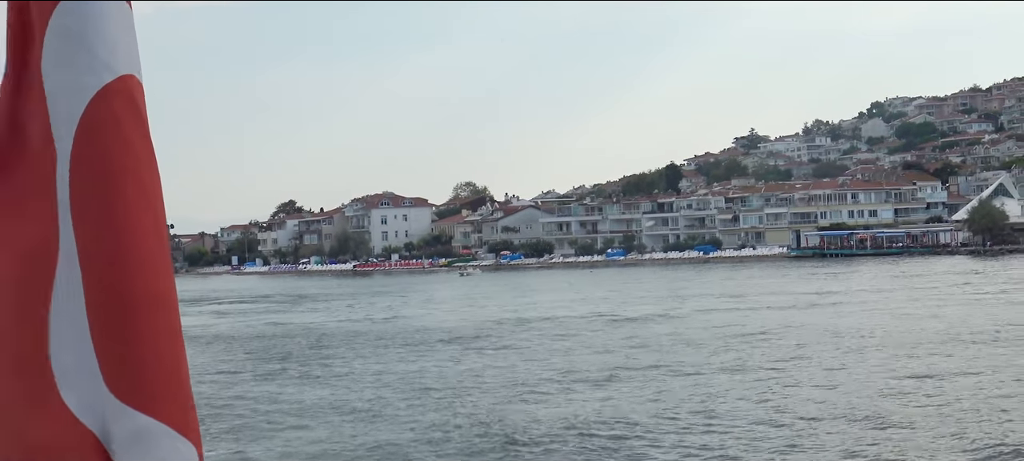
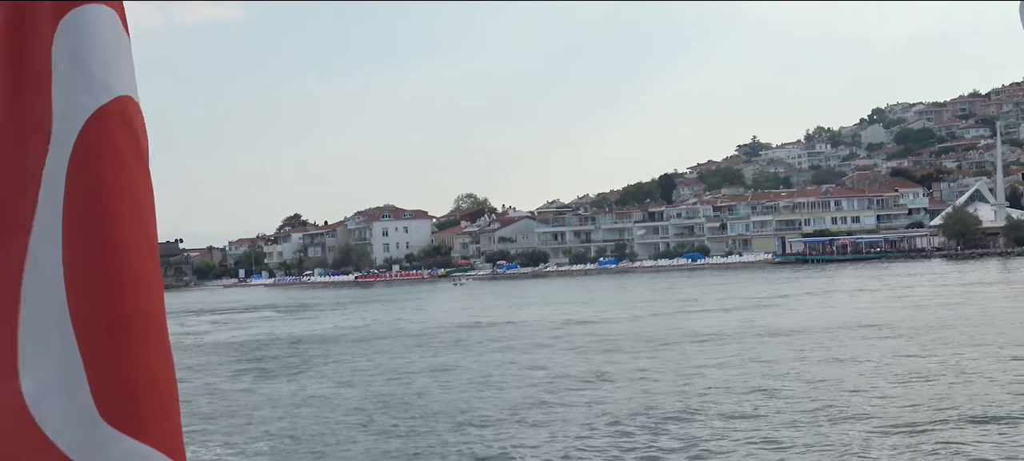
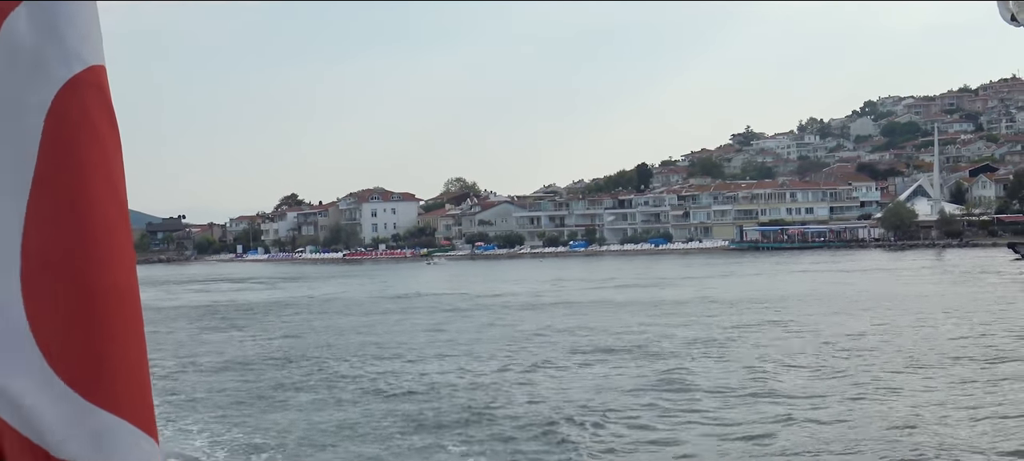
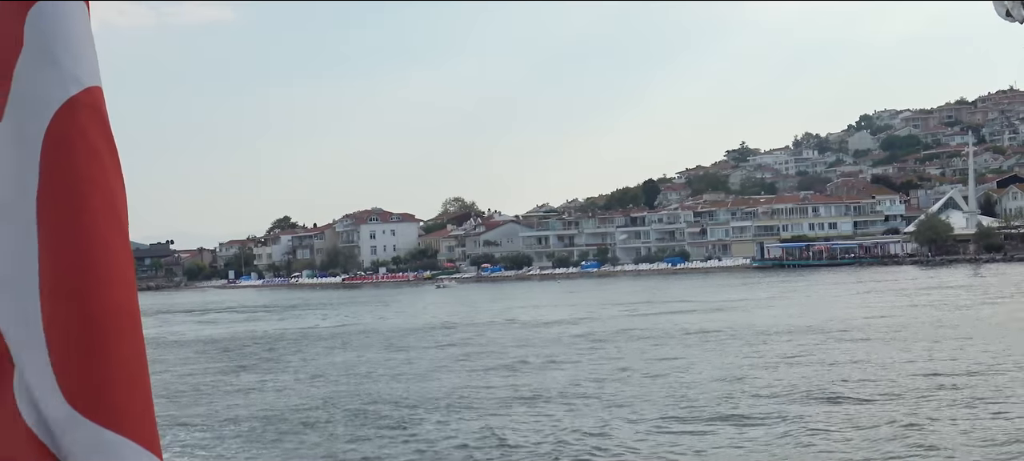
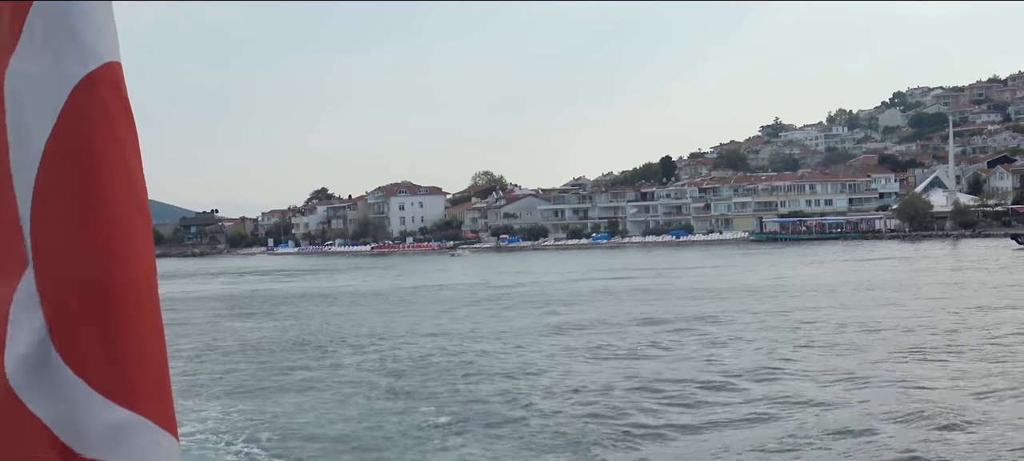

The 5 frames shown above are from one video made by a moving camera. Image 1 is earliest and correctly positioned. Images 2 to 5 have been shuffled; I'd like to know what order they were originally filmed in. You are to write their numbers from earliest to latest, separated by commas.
2, 4, 3, 5
